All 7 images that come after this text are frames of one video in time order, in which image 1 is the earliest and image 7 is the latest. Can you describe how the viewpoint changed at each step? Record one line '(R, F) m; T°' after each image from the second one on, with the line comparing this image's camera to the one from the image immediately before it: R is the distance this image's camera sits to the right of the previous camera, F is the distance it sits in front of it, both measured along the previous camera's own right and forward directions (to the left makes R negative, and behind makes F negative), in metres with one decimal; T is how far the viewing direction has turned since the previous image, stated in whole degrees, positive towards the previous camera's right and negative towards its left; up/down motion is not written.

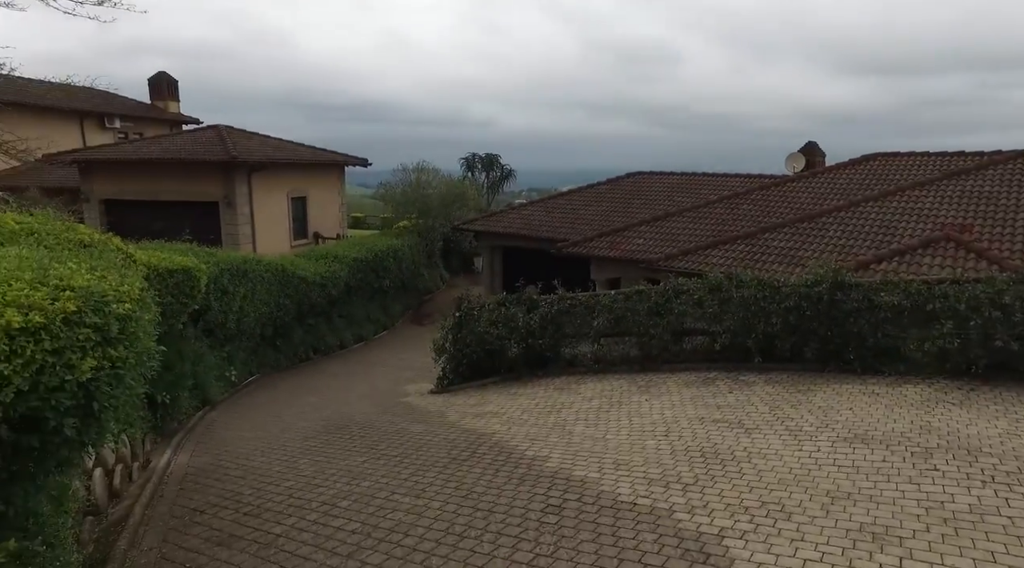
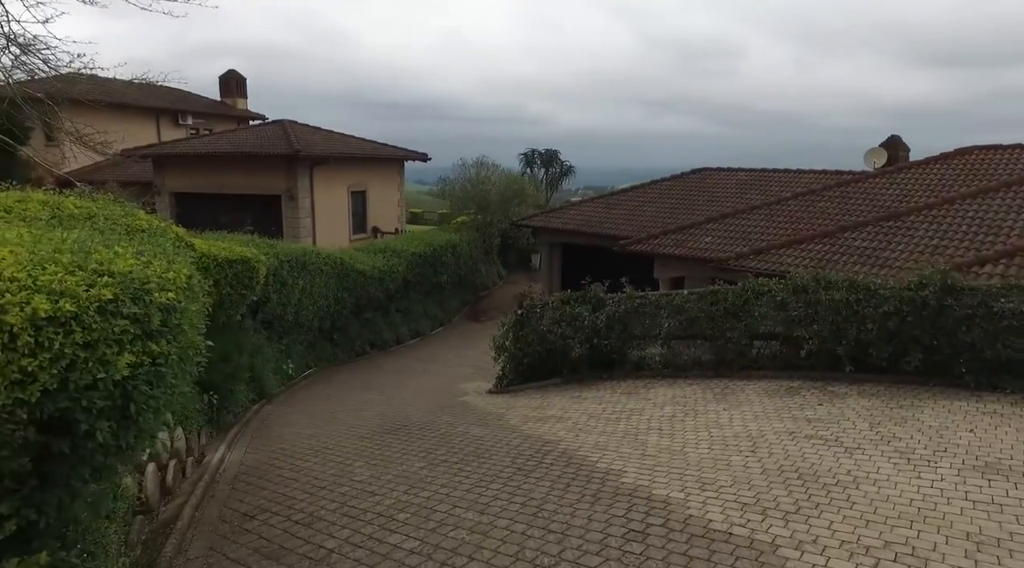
(-0.2, +0.6) m; -4°
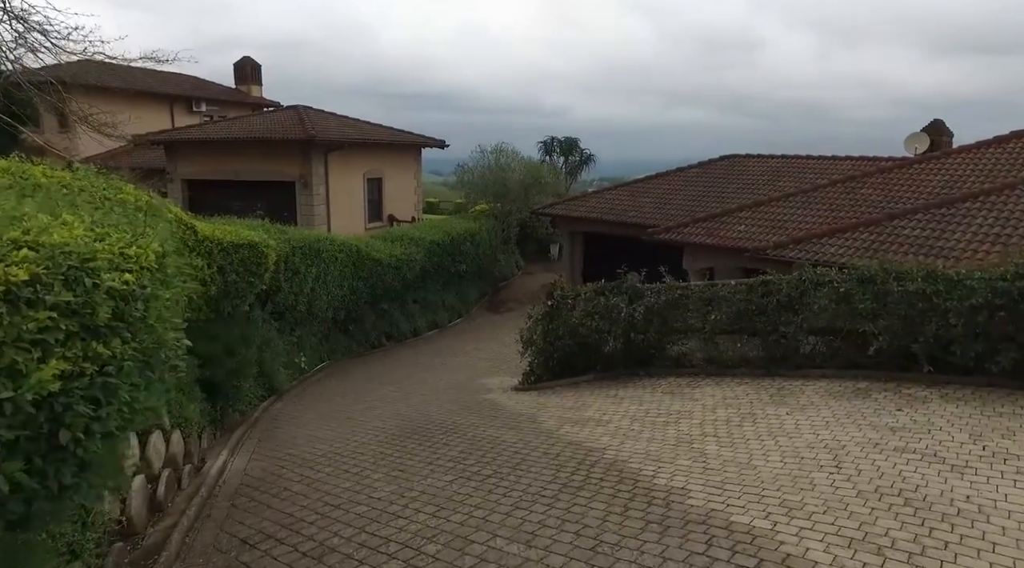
(-0.2, +1.0) m; -1°
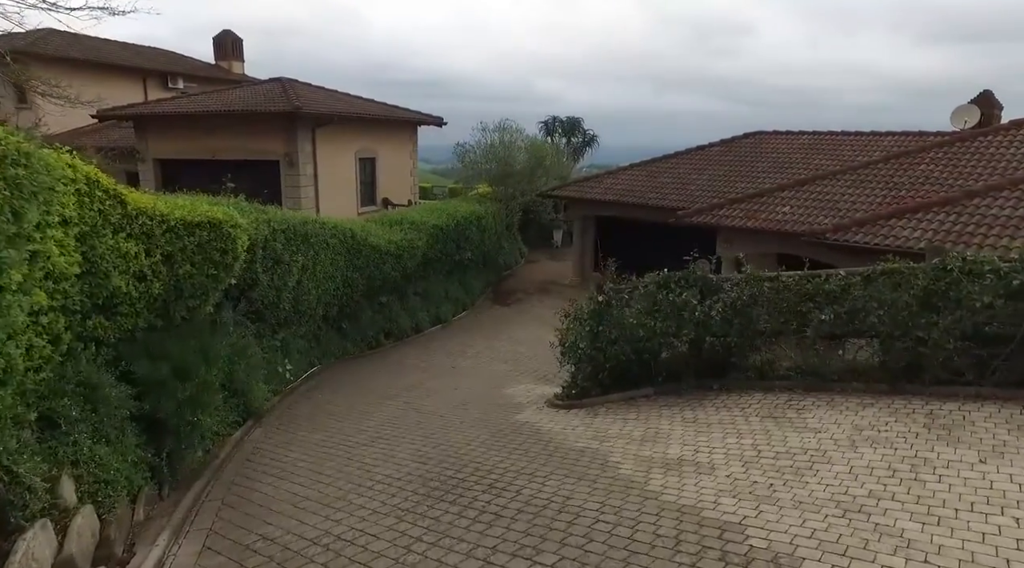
(-0.6, +2.5) m; +1°
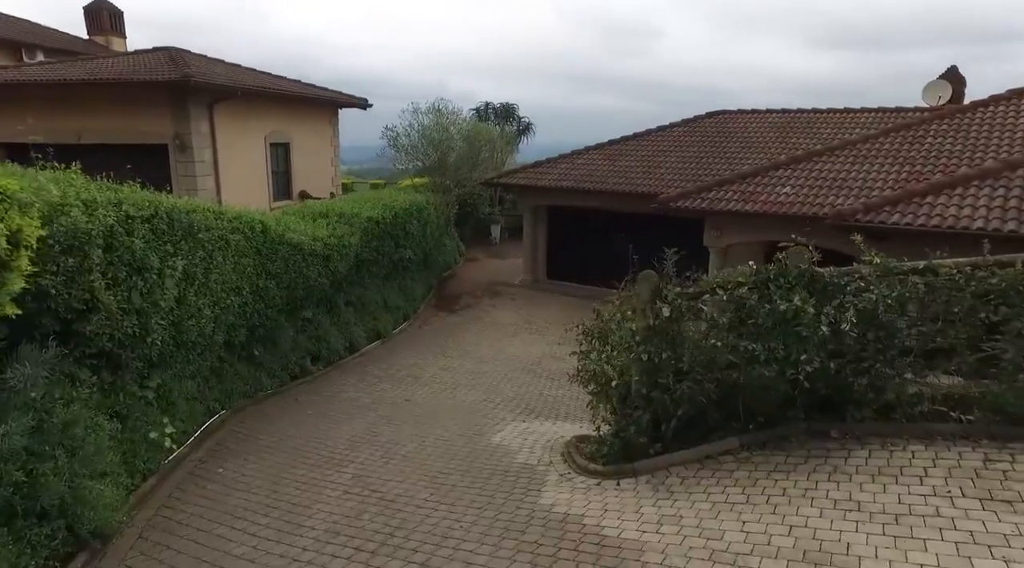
(-0.8, +3.7) m; +6°
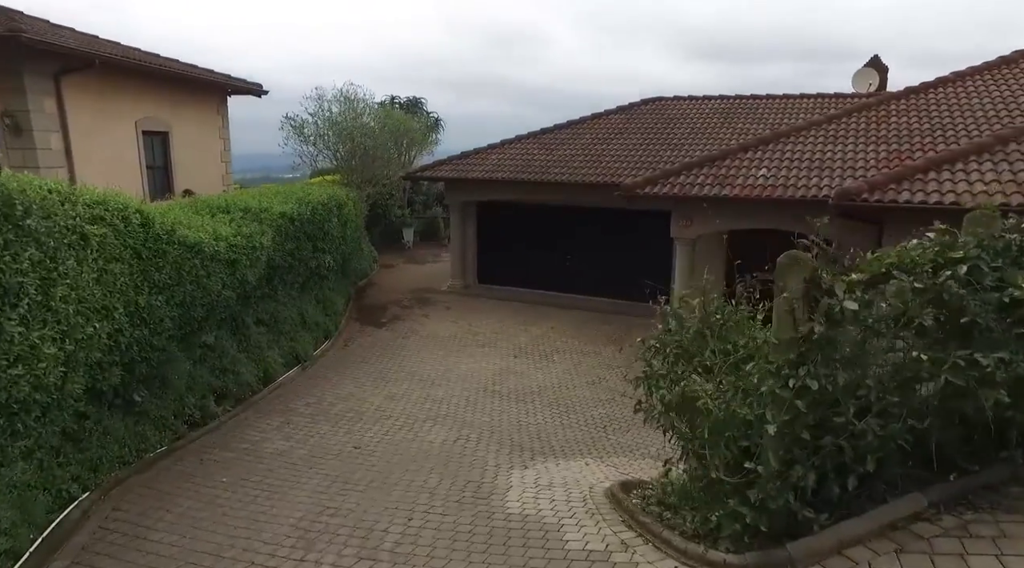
(-0.9, +2.8) m; +8°
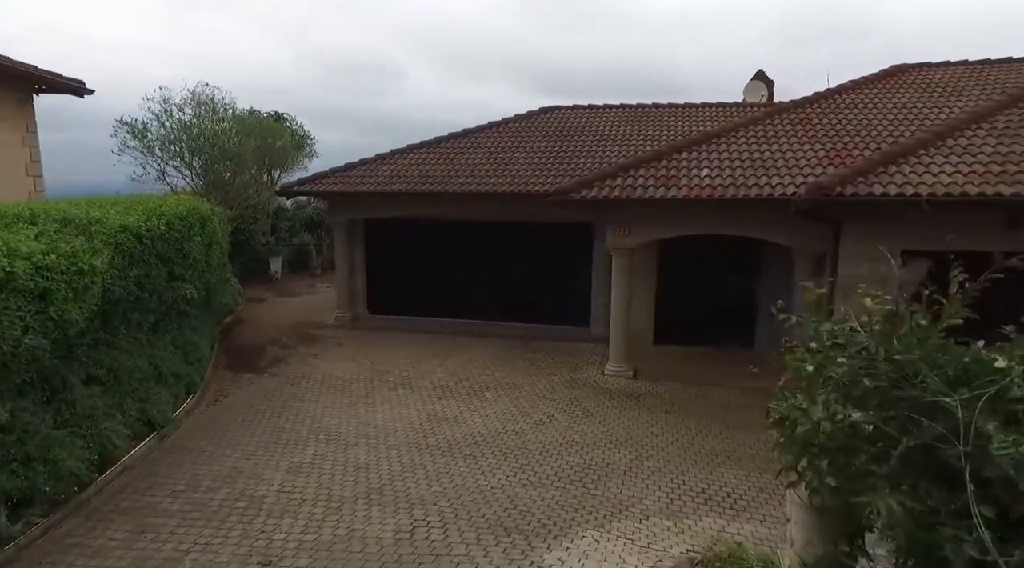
(-0.9, +2.8) m; +10°
